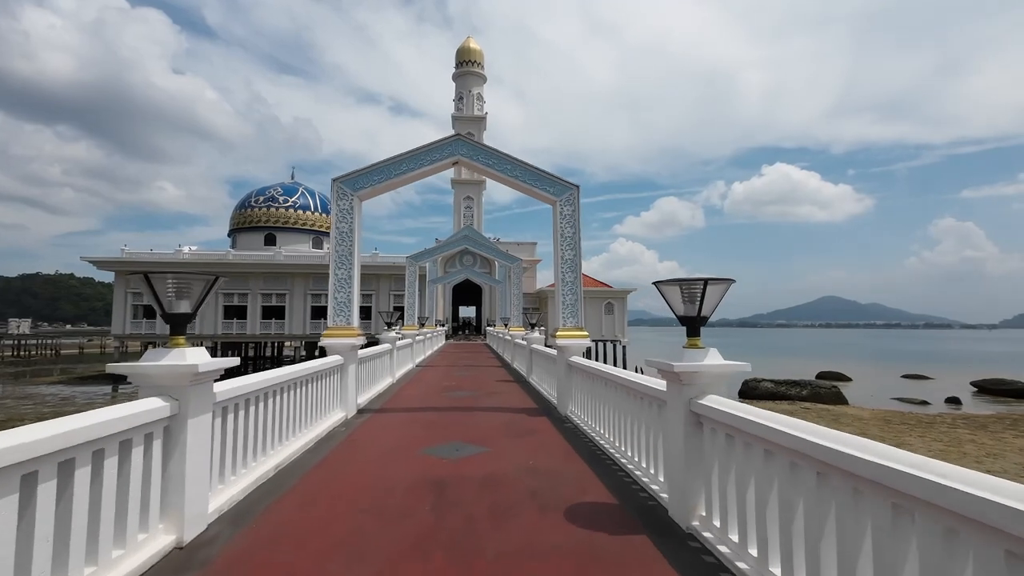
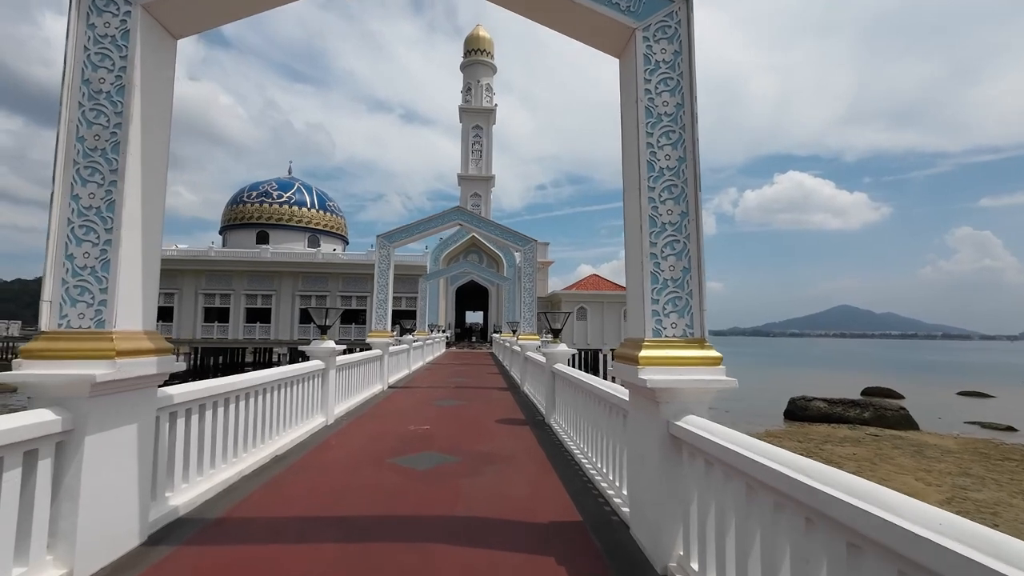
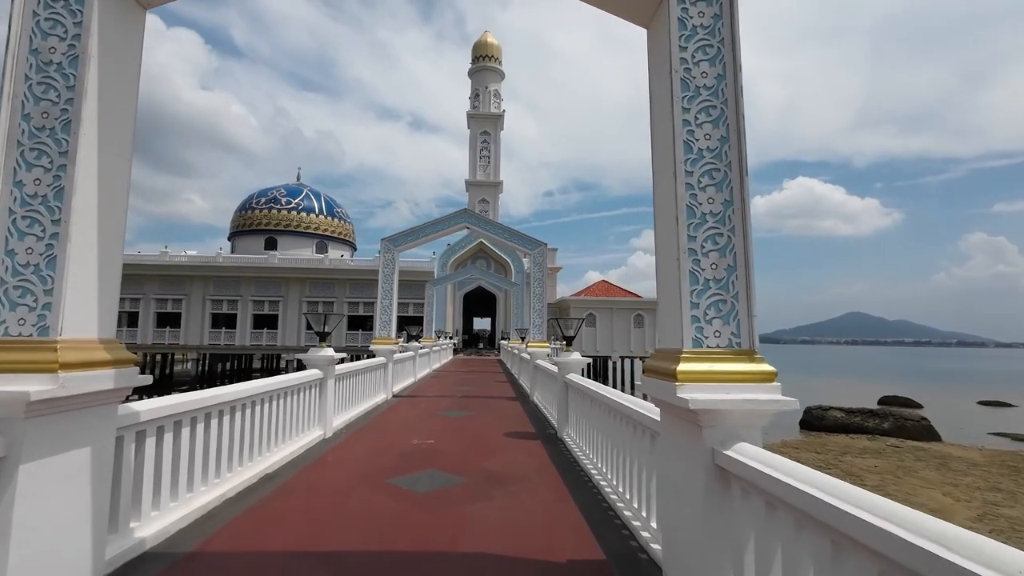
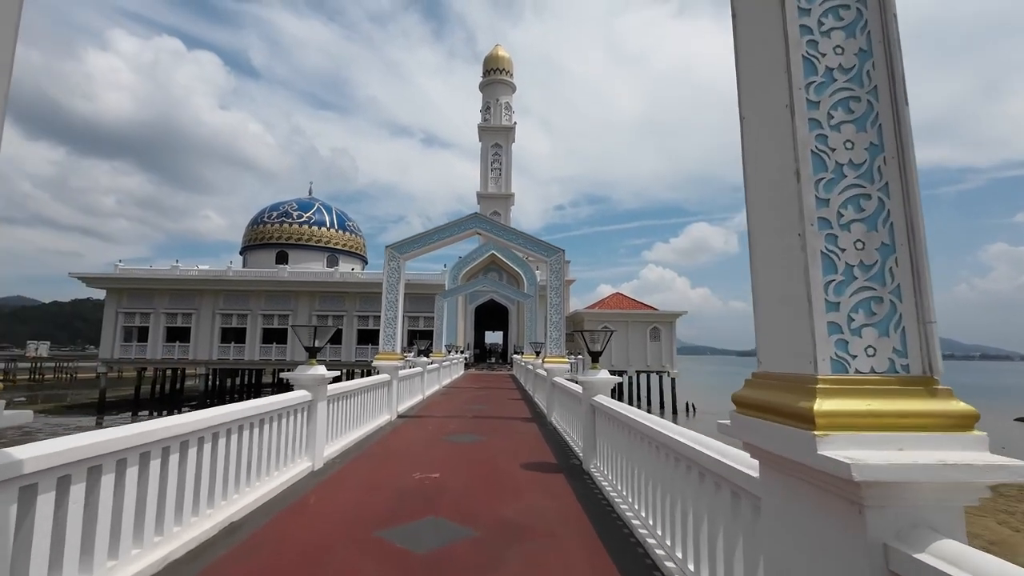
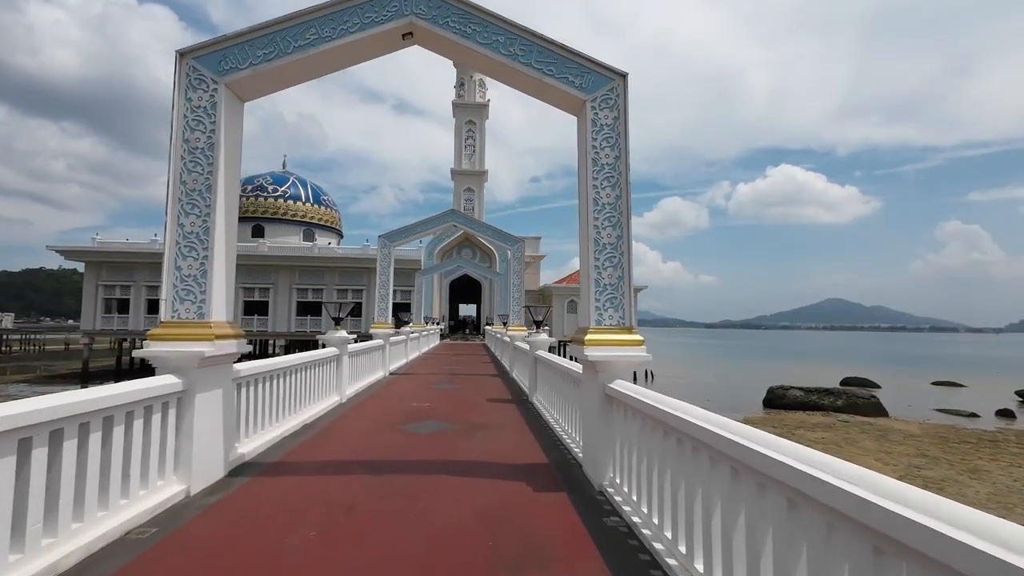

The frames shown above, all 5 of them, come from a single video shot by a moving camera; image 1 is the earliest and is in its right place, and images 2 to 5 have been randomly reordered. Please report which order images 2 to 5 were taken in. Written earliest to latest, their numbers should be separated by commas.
5, 2, 3, 4
